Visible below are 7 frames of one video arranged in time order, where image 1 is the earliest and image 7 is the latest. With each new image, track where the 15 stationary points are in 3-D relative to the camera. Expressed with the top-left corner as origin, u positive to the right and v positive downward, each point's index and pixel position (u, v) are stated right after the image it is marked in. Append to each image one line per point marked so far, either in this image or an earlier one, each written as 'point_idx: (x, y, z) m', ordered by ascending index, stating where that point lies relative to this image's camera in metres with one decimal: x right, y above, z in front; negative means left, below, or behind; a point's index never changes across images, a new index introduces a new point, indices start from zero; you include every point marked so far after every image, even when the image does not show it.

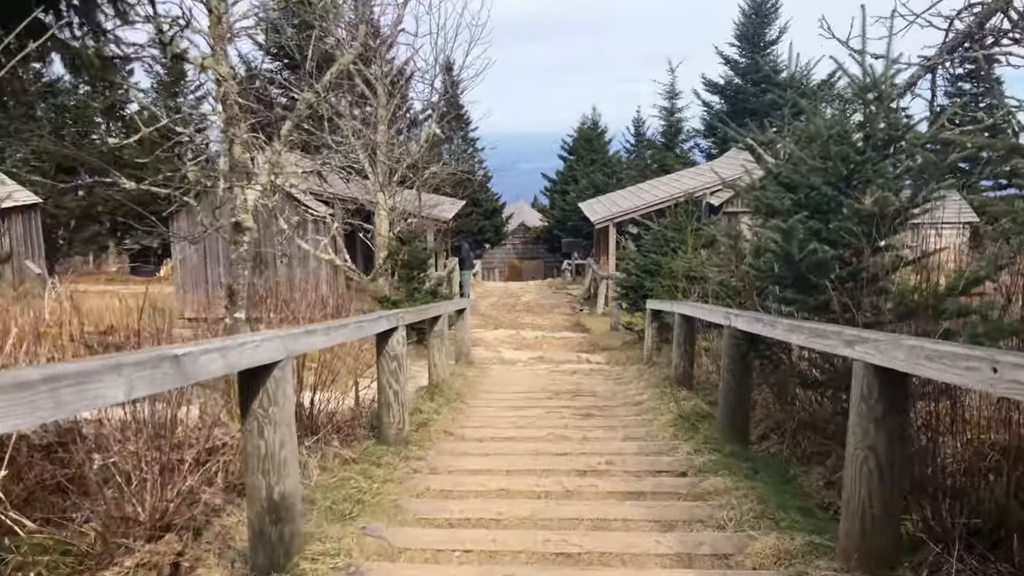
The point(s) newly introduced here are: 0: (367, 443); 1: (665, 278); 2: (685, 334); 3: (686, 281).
0: (-0.8, -0.8, +4.5) m
1: (+1.7, +0.1, +9.3) m
2: (+1.2, -0.3, +6.2) m
3: (+1.7, +0.1, +8.4) m
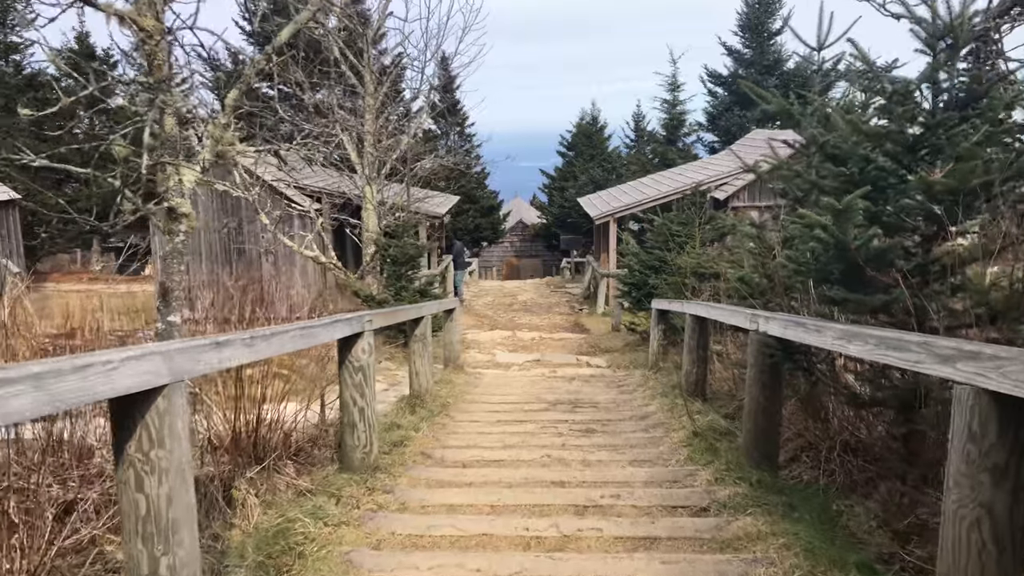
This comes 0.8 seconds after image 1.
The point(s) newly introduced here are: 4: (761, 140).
0: (-0.8, -0.8, +3.8) m
1: (+1.6, +0.1, +8.6) m
2: (+1.2, -0.3, +5.5) m
3: (+1.7, +0.1, +7.7) m
4: (+4.7, +2.7, +15.9) m
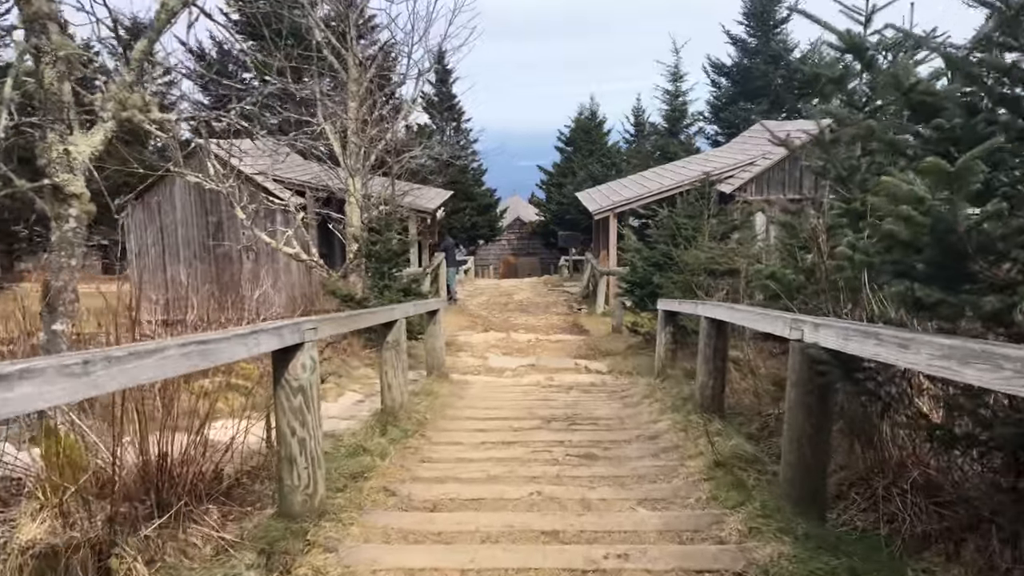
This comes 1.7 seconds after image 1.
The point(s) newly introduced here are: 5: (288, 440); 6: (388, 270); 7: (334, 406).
0: (-0.9, -0.8, +3.0) m
1: (+1.5, +0.1, +7.9) m
2: (+1.1, -0.3, +4.7) m
3: (+1.6, +0.1, +6.9) m
4: (+4.6, +2.8, +15.1) m
5: (-0.8, -0.5, +2.9) m
6: (-1.4, +0.2, +9.4) m
7: (-1.2, -0.8, +6.0) m
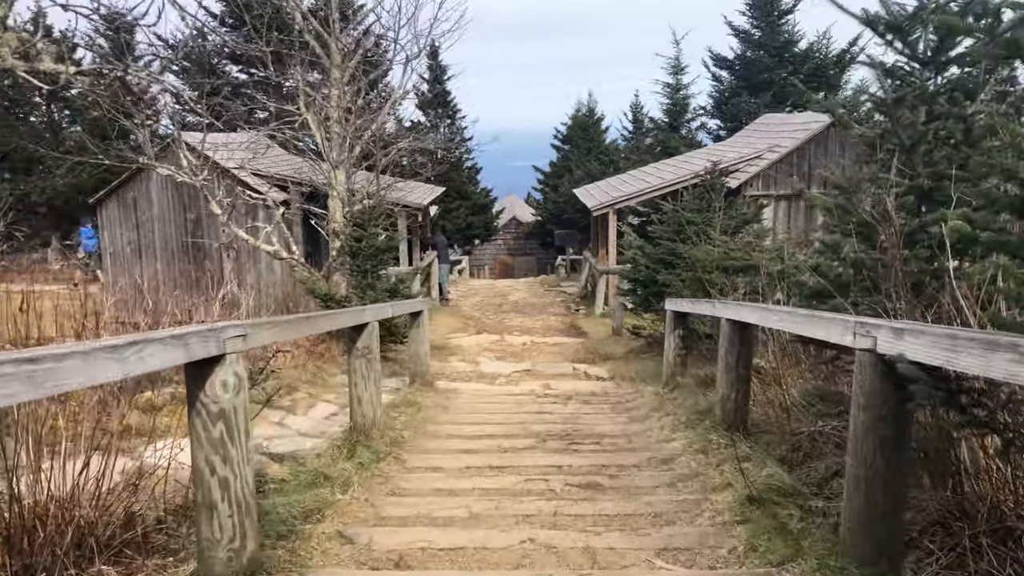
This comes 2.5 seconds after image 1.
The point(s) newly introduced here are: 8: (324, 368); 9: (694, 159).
0: (-0.9, -0.8, +2.4) m
1: (+1.5, +0.1, +7.2) m
2: (+1.1, -0.3, +4.1) m
3: (+1.5, +0.1, +6.3) m
4: (+4.5, +2.8, +14.5) m
5: (-0.8, -0.5, +2.3) m
6: (-1.4, +0.2, +8.7) m
7: (-1.3, -0.8, +5.3) m
8: (-1.6, -0.7, +7.1) m
9: (+3.1, +2.2, +14.7) m
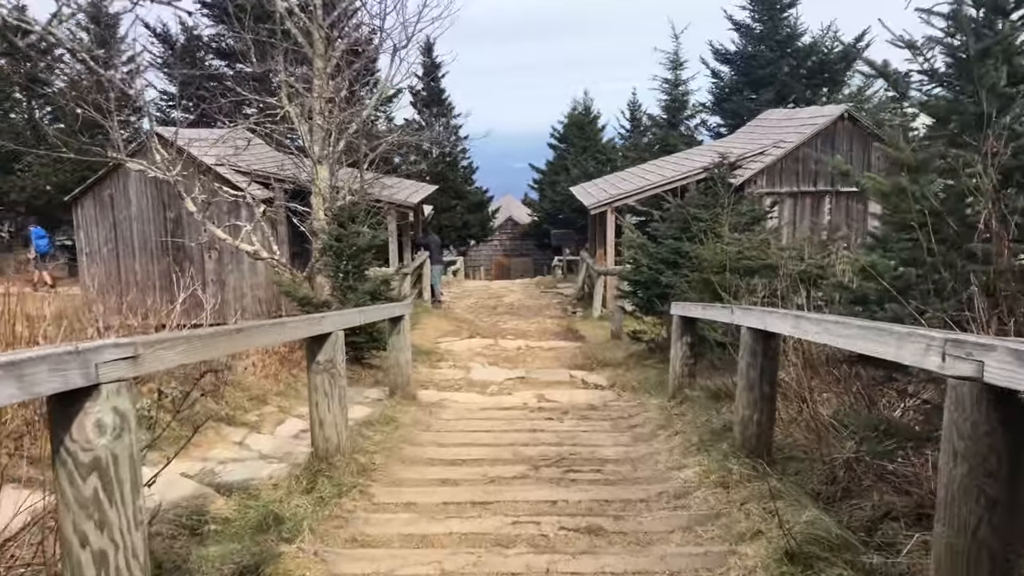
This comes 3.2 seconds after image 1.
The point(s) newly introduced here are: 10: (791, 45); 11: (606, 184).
0: (-1.0, -0.8, +1.8) m
1: (+1.4, +0.1, +6.6) m
2: (+1.0, -0.3, +3.5) m
3: (+1.5, +0.1, +5.7) m
4: (+4.4, +2.7, +13.9) m
5: (-0.9, -0.5, +1.7) m
6: (-1.5, +0.2, +8.2) m
7: (-1.4, -0.8, +4.7) m
8: (-1.6, -0.7, +6.5) m
9: (+3.0, +2.2, +14.1) m
10: (+6.5, +5.6, +19.8) m
11: (+1.6, +1.8, +15.0) m
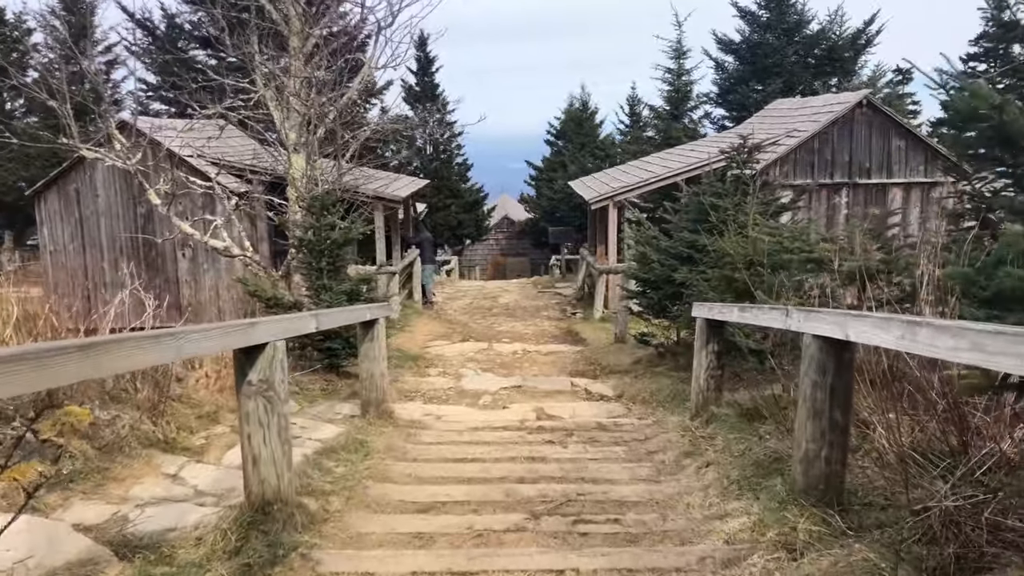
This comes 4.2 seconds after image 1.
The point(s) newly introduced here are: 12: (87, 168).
0: (-1.0, -0.8, +0.9) m
1: (+1.4, +0.1, +5.8) m
2: (+1.0, -0.3, +2.7) m
3: (+1.4, +0.1, +4.9) m
4: (+4.3, +2.8, +13.1) m
5: (-0.9, -0.5, +0.9) m
6: (-1.5, +0.2, +7.3) m
7: (-1.4, -0.8, +3.9) m
8: (-1.7, -0.7, +5.7) m
9: (+2.9, +2.2, +13.3) m
10: (+6.4, +5.6, +19.0) m
11: (+1.6, +1.8, +14.2) m
12: (-5.8, +1.6, +11.6) m
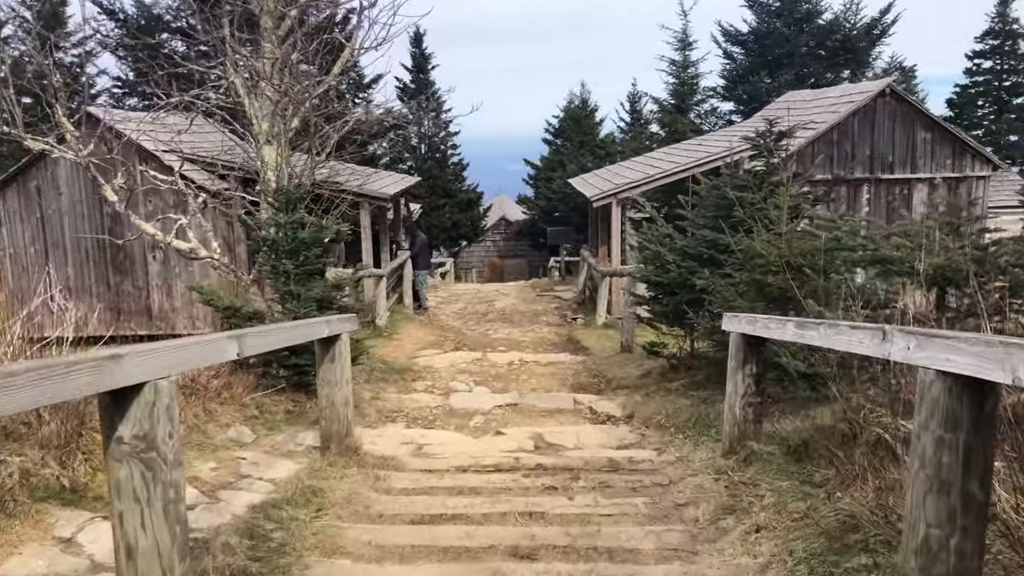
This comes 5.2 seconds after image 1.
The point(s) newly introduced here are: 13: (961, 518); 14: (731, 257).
0: (-1.0, -0.8, +0.1) m
1: (+1.3, +0.1, +5.0) m
2: (+1.0, -0.3, +1.8) m
3: (+1.4, +0.1, +4.0) m
4: (+4.2, +2.7, +12.3) m
5: (-0.9, -0.5, 0.0) m
6: (-1.6, +0.1, +6.5) m
7: (-1.4, -0.9, +3.1) m
8: (-1.7, -0.7, +4.8) m
9: (+2.9, +2.2, +12.5) m
10: (+6.3, +5.6, +18.1) m
11: (+1.5, +1.8, +13.4) m
12: (-5.8, +1.6, +10.8) m
13: (+1.0, -0.5, +1.8) m
14: (+1.4, +0.2, +5.4) m
